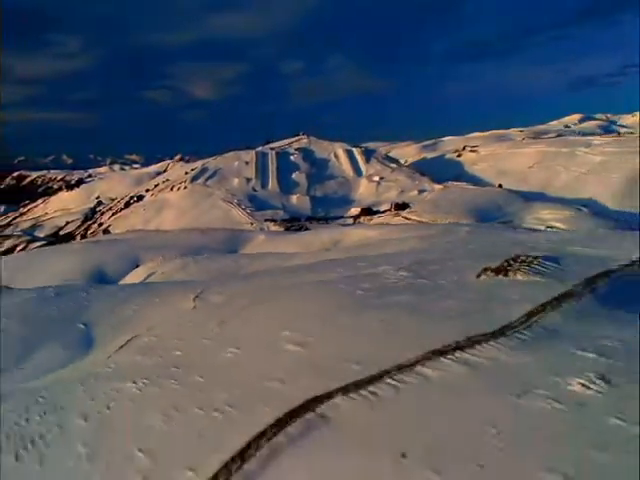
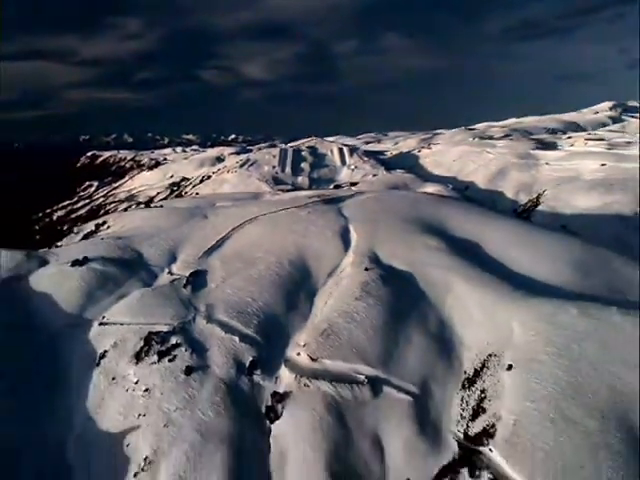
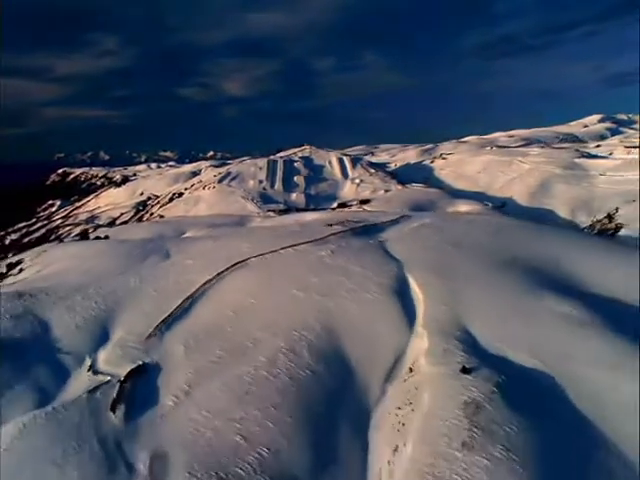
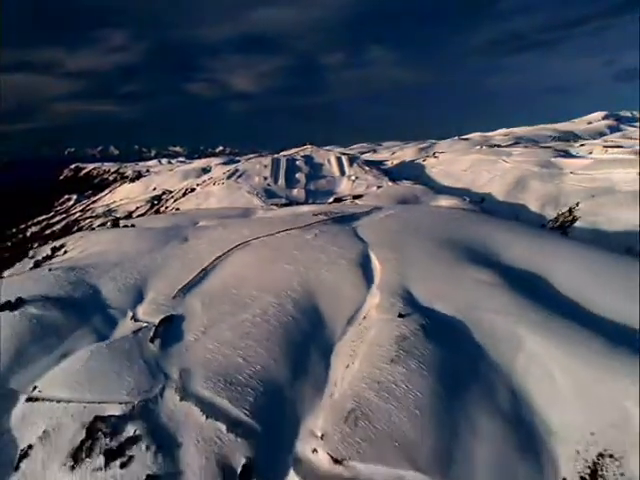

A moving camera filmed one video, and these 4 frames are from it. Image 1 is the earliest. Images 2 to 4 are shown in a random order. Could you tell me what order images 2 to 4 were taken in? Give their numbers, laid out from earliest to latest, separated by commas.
3, 4, 2
